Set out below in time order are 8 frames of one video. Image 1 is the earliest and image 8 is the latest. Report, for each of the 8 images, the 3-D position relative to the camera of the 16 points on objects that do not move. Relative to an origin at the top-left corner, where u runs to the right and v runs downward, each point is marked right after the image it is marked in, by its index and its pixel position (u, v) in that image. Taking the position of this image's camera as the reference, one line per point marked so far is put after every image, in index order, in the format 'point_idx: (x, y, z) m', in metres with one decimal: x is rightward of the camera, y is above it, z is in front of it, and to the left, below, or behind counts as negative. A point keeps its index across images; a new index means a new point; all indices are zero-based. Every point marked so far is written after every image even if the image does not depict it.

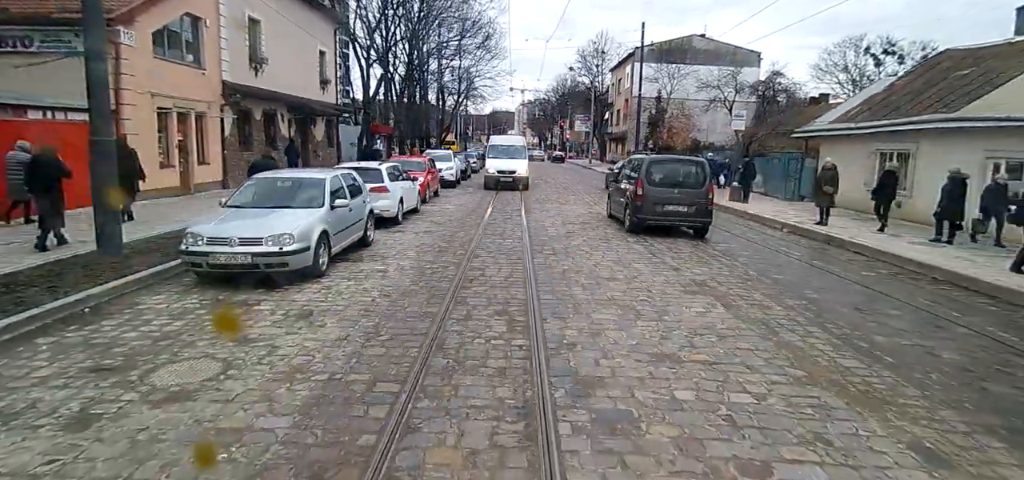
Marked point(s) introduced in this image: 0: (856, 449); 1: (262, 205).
0: (+2.4, -1.5, +3.7) m
1: (-4.2, +0.6, +8.8) m
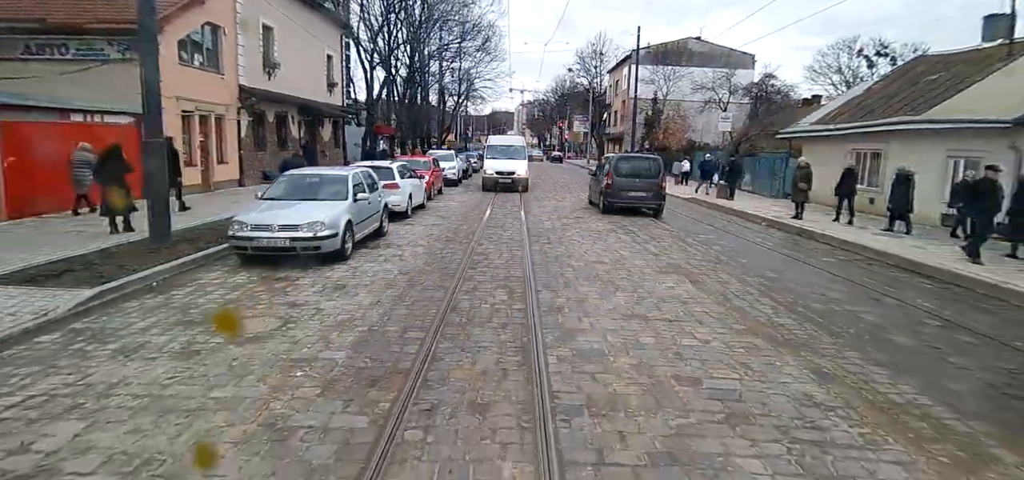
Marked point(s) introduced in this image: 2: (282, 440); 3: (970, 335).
0: (+2.4, -1.2, +4.9) m
1: (-4.2, +0.8, +10.1) m
2: (-1.6, -1.4, +3.6) m
3: (+5.7, -1.2, +6.4) m
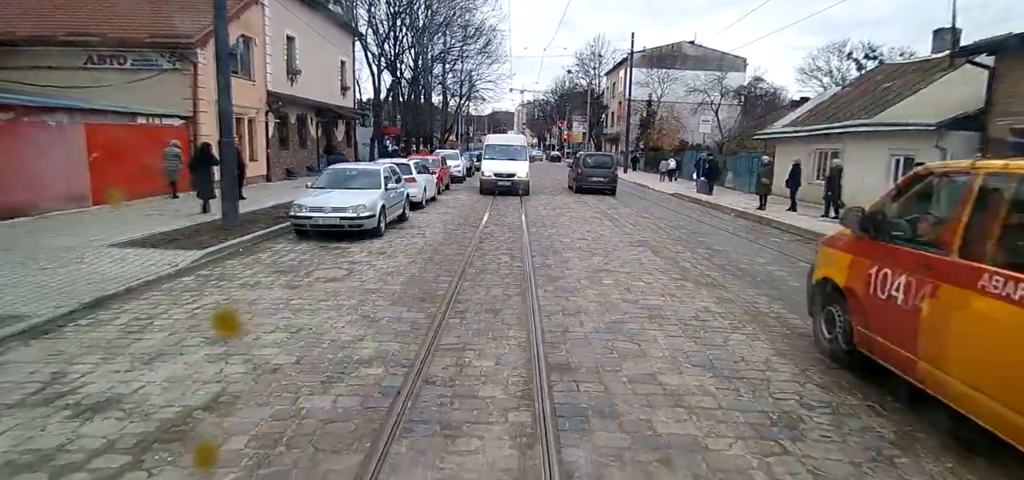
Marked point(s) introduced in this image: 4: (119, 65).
0: (+2.4, -0.8, +7.2) m
1: (-4.2, +1.3, +12.4) m
2: (-1.5, -0.9, +5.9) m
3: (+5.7, -0.7, +8.7) m
4: (-13.3, +5.9, +17.3) m
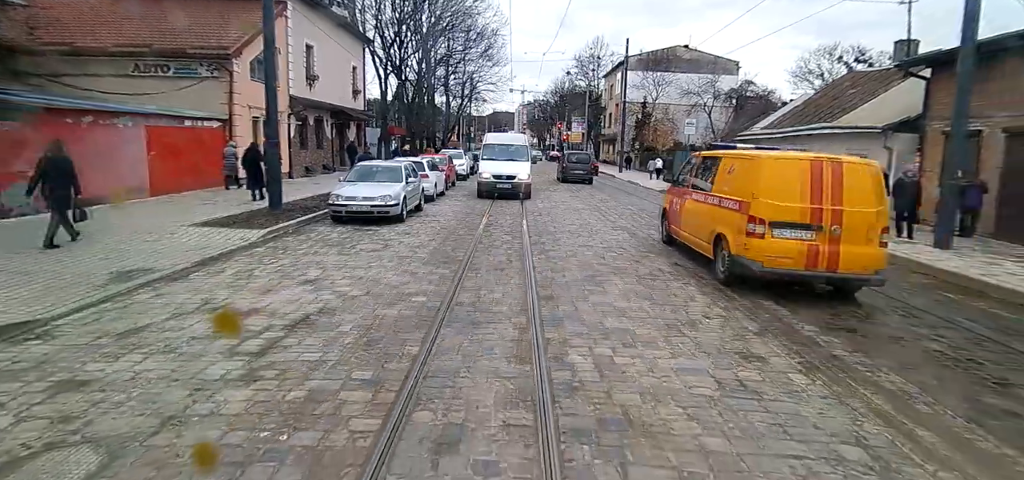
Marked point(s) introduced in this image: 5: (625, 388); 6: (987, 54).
0: (+2.5, -0.4, +9.4) m
1: (-4.2, +1.7, +14.6) m
2: (-1.5, -0.5, +8.1) m
3: (+5.7, -0.3, +10.9) m
4: (-13.2, +6.3, +19.5) m
5: (+1.0, -1.3, +4.4) m
6: (+12.6, +5.0, +13.7) m
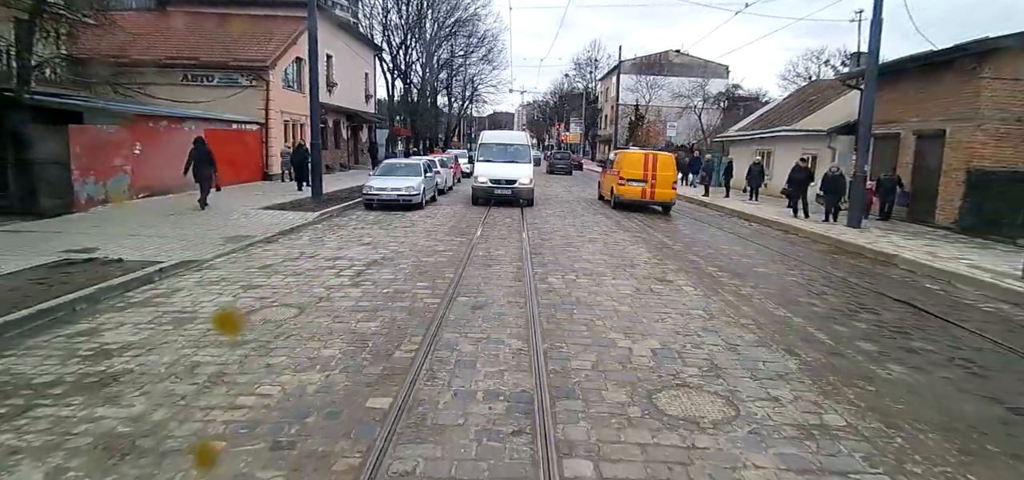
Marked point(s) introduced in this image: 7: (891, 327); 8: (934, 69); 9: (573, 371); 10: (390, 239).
0: (+2.5, +0.1, +12.4) m
1: (-4.2, +2.2, +17.5) m
2: (-1.5, 0.0, +11.0) m
3: (+5.7, +0.2, +13.8) m
4: (-13.2, +6.8, +22.4) m
5: (+1.0, -0.7, +7.3) m
6: (+12.6, +5.5, +16.7) m
7: (+4.7, -1.1, +6.4) m
8: (+12.6, +5.1, +15.5) m
9: (+0.6, -1.2, +4.8) m
10: (-2.7, 0.0, +11.2) m
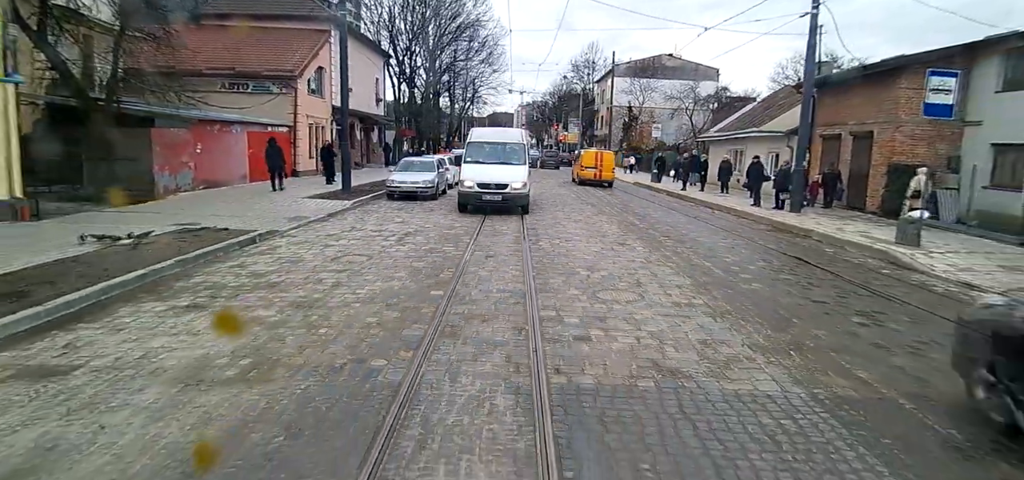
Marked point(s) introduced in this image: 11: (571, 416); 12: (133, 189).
0: (+2.5, +0.7, +15.3) m
1: (-4.2, +2.8, +20.5) m
2: (-1.5, +0.5, +14.0) m
3: (+5.7, +0.8, +16.8) m
4: (-13.2, +7.4, +25.4) m
5: (+1.0, -0.2, +10.3) m
6: (+12.6, +6.1, +19.6) m
7: (+4.7, -0.5, +9.4) m
8: (+12.6, +5.7, +18.4) m
9: (+0.6, -0.6, +7.7) m
10: (-2.7, +0.6, +14.1) m
11: (+0.5, -1.3, +4.0) m
12: (-11.5, +1.5, +15.6) m
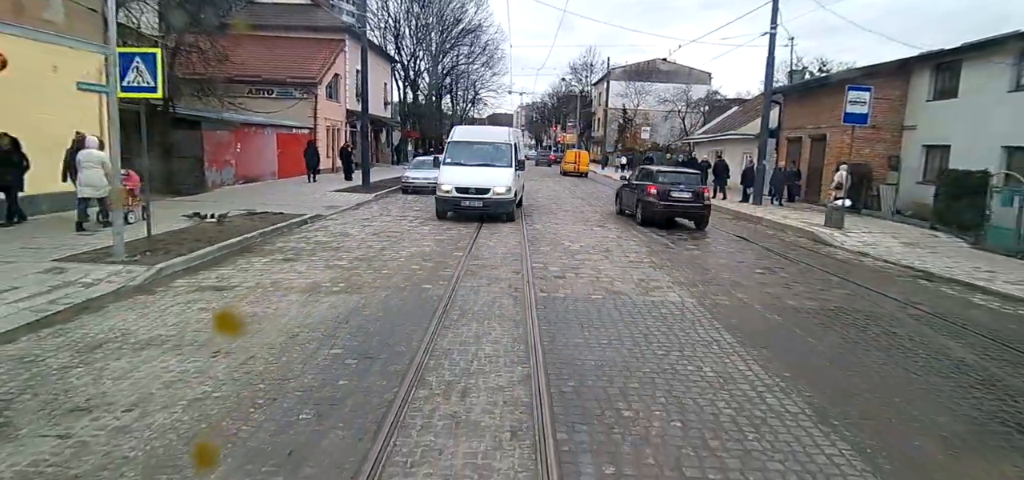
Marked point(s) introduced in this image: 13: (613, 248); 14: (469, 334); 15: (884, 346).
0: (+2.5, +1.1, +17.9) m
1: (-4.2, +3.2, +23.1) m
2: (-1.5, +1.0, +16.6) m
3: (+5.7, +1.2, +19.4) m
4: (-13.2, +7.8, +28.0) m
5: (+1.0, +0.3, +12.9) m
6: (+12.6, +6.5, +22.2) m
7: (+4.7, -0.1, +12.0) m
8: (+12.6, +6.1, +21.0) m
9: (+0.6, -0.2, +10.3) m
10: (-2.7, +1.0, +16.7) m
11: (+0.5, -0.8, +6.6) m
12: (-11.5, +2.0, +18.2) m
13: (+2.1, -0.2, +10.6) m
14: (-0.5, -1.0, +5.5) m
15: (+4.2, -1.2, +5.8) m
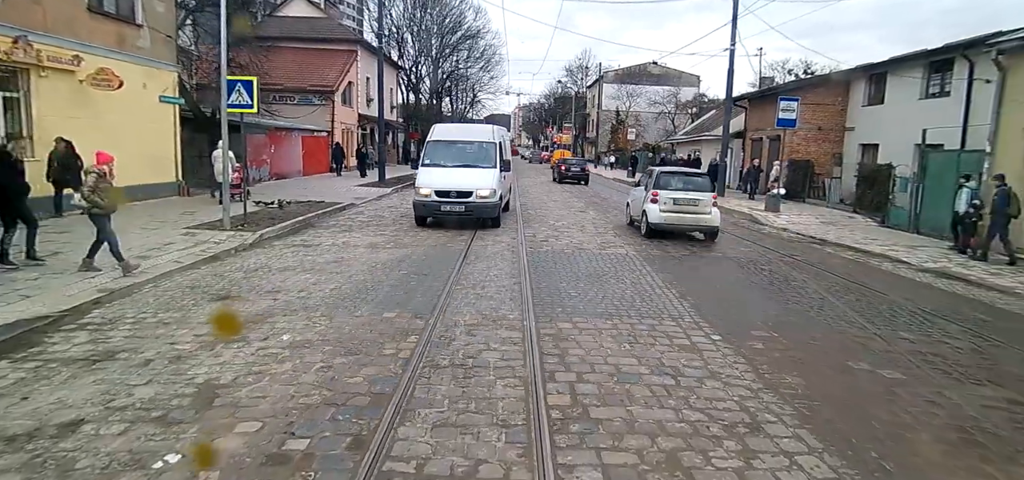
0: (+2.4, +1.7, +21.1) m
1: (-4.3, +3.8, +26.2) m
2: (-1.6, +1.6, +19.7) m
3: (+5.6, +1.8, +22.6) m
4: (-13.4, +8.3, +31.1) m
5: (+0.9, +0.9, +16.0) m
6: (+12.5, +7.1, +25.4) m
7: (+4.7, +0.5, +15.1) m
8: (+12.5, +6.7, +24.2) m
9: (+0.5, +0.4, +13.5) m
10: (-2.7, +1.6, +19.9) m
11: (+0.4, -0.3, +9.7) m
12: (-11.6, +2.5, +21.3) m
13: (+2.0, +0.4, +13.7) m
14: (-0.5, -0.4, +8.7) m
15: (+4.1, -0.6, +8.9) m
